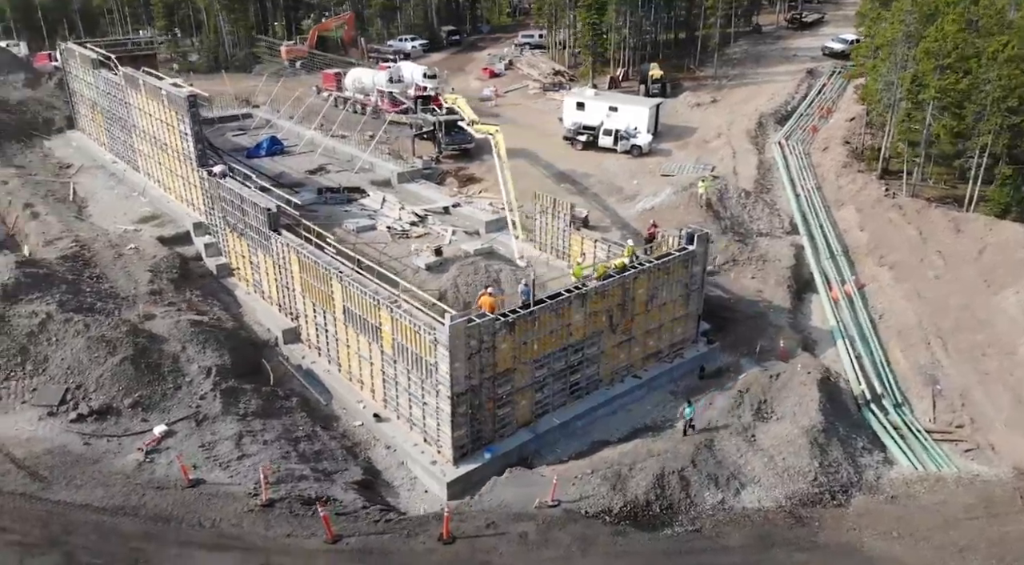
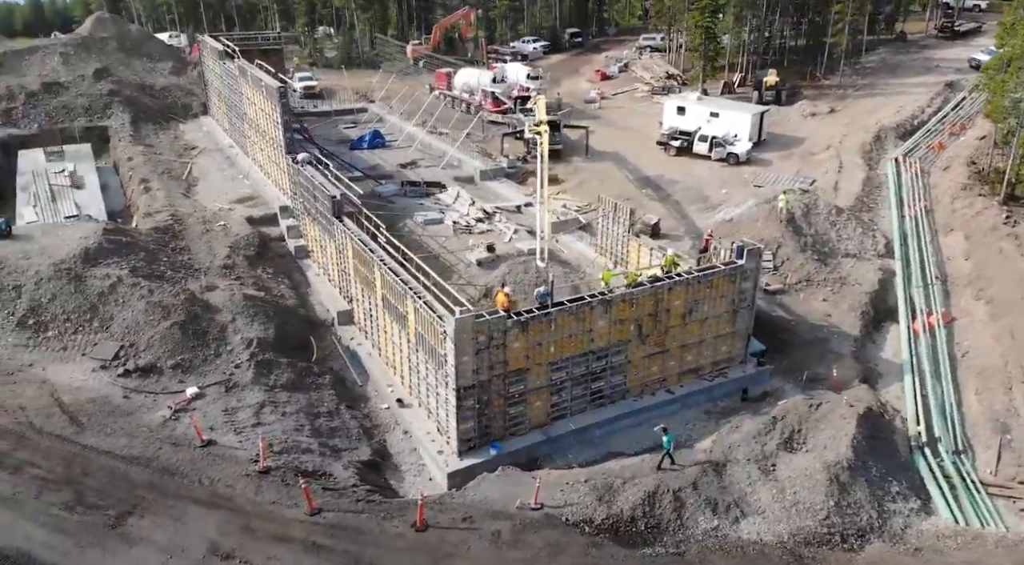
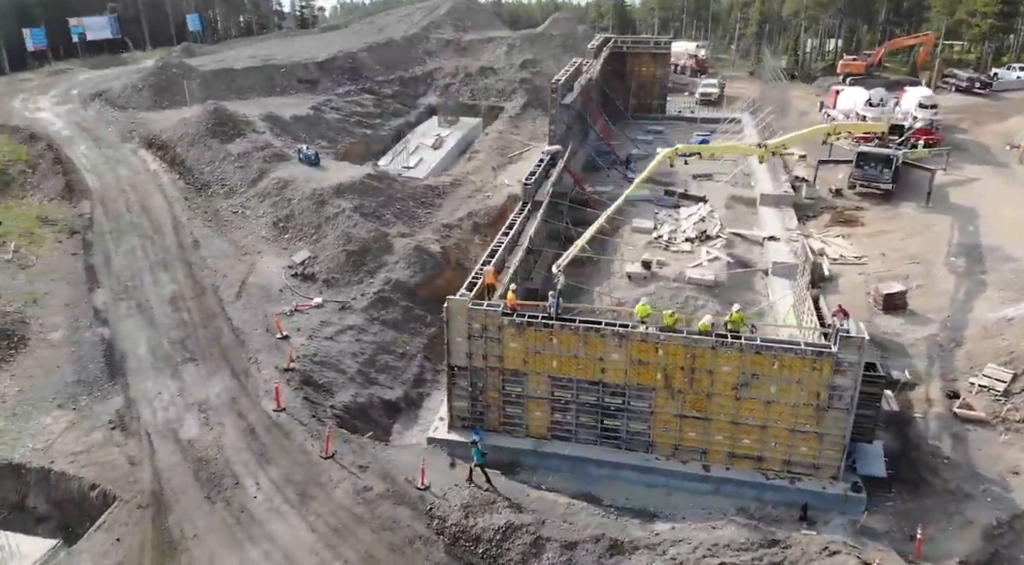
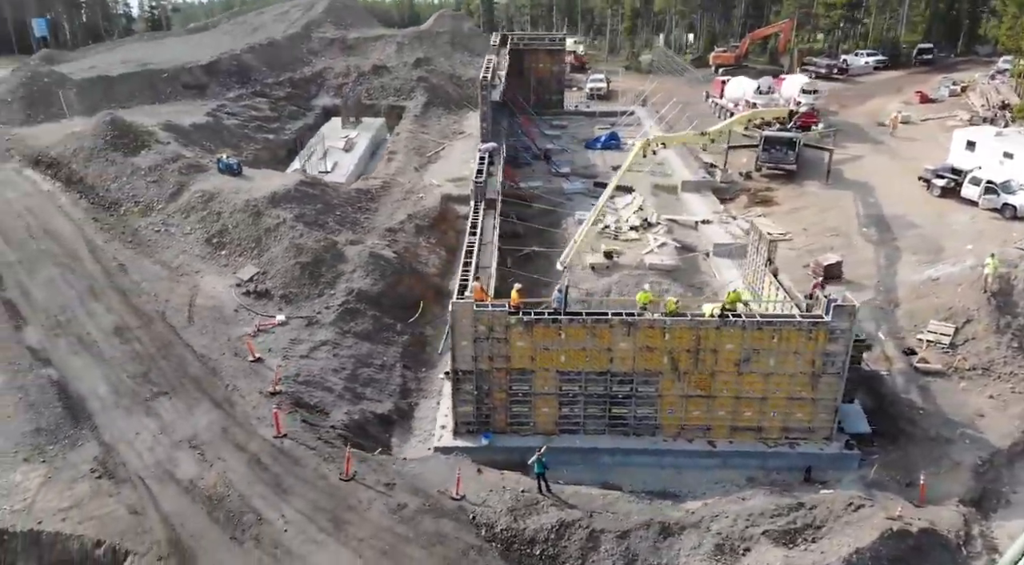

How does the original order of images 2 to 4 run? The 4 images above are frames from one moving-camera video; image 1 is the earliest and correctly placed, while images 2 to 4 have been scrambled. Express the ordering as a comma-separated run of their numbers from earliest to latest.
2, 4, 3
